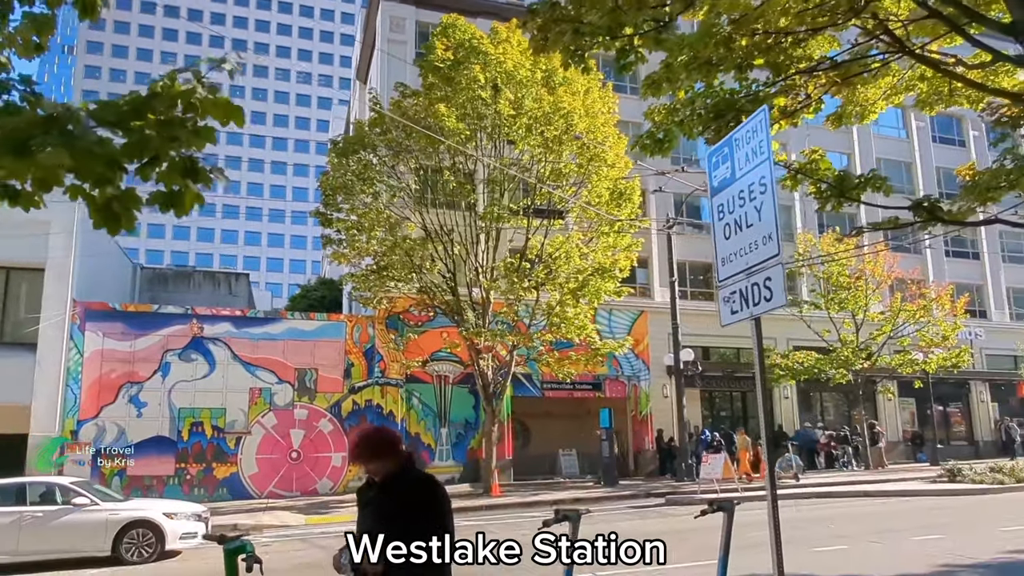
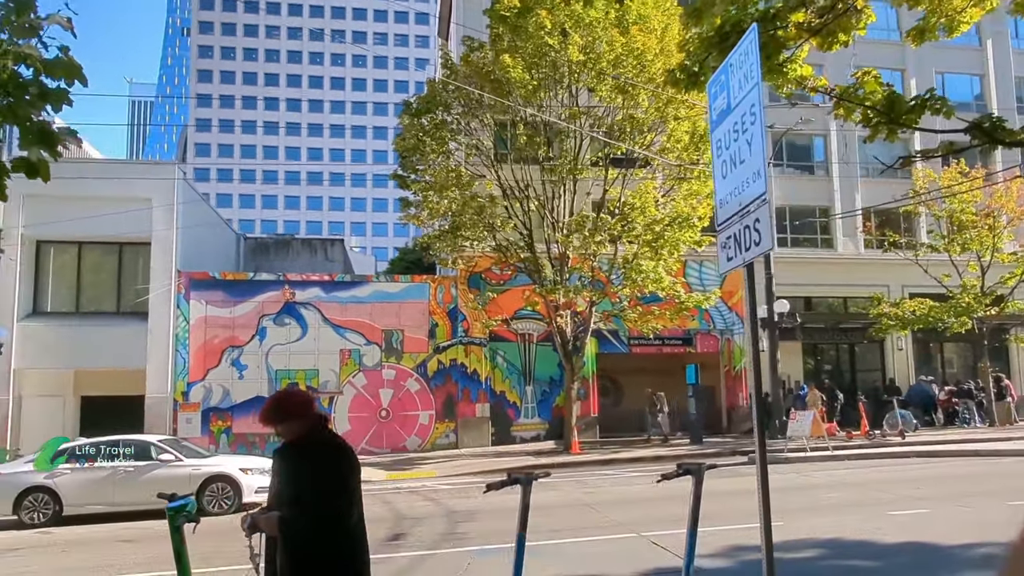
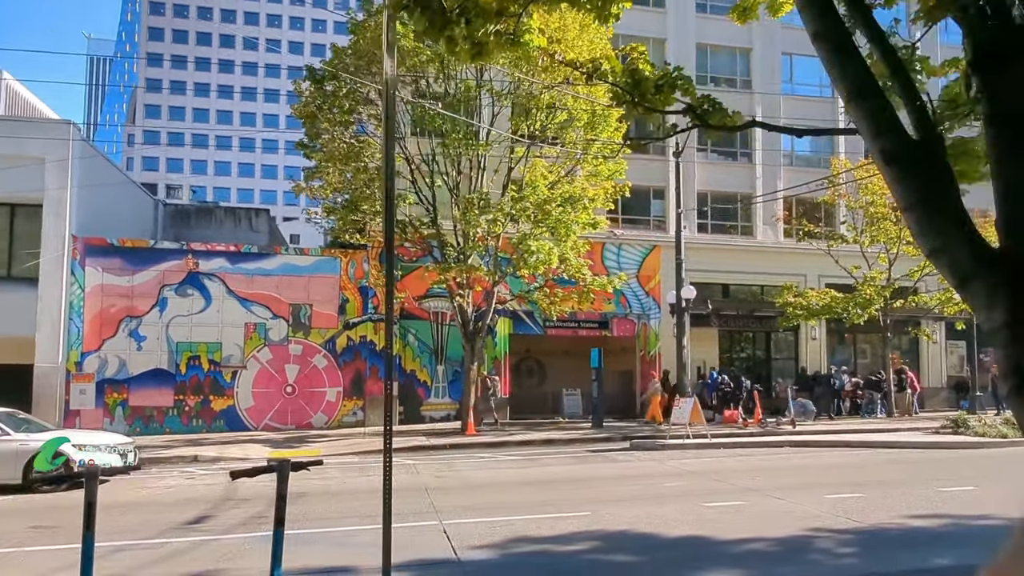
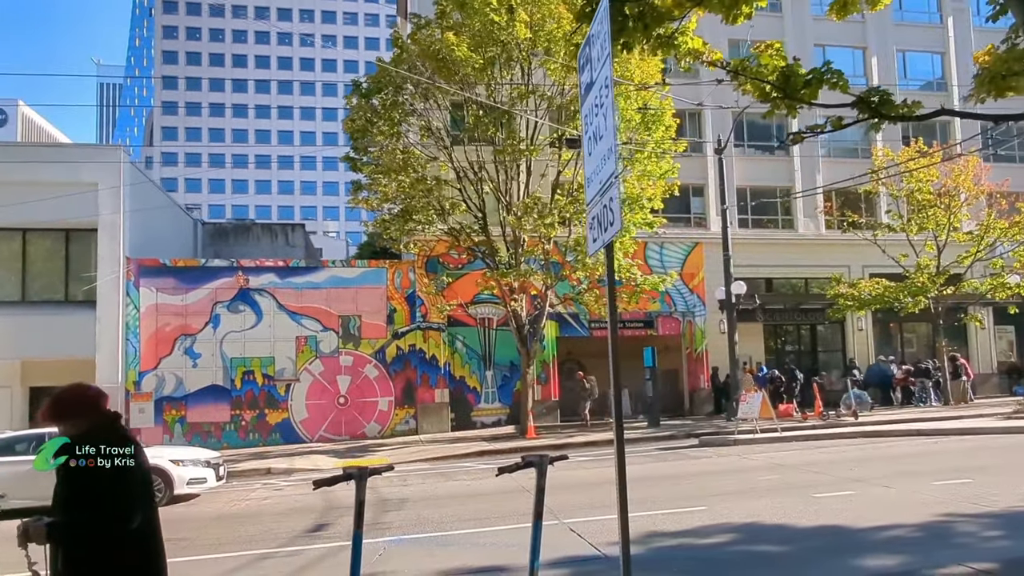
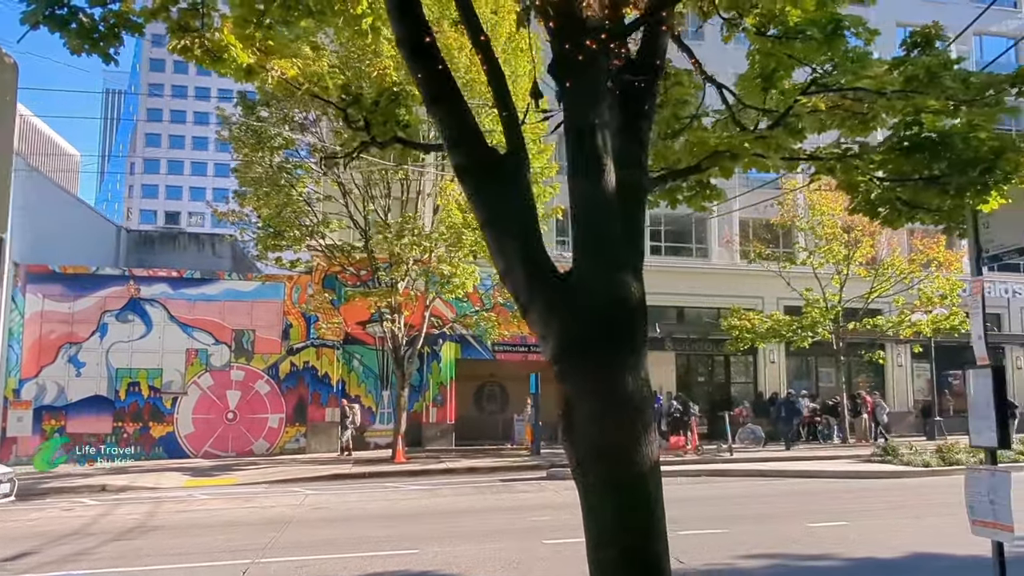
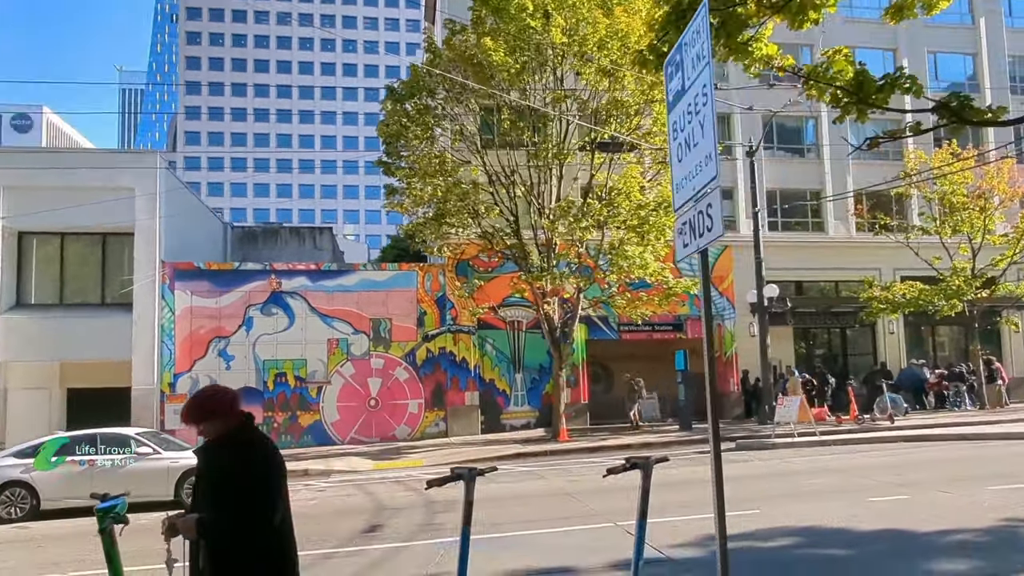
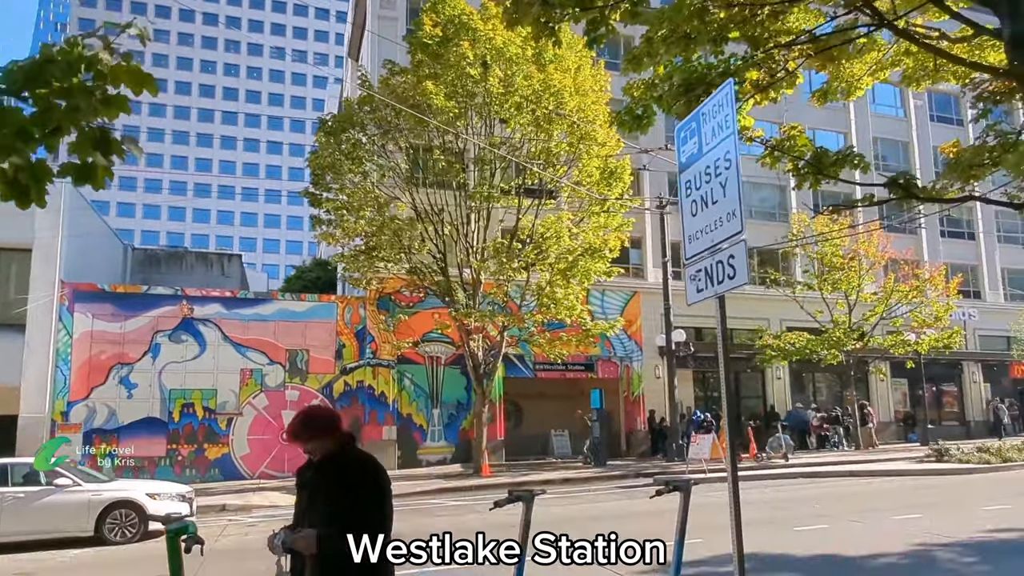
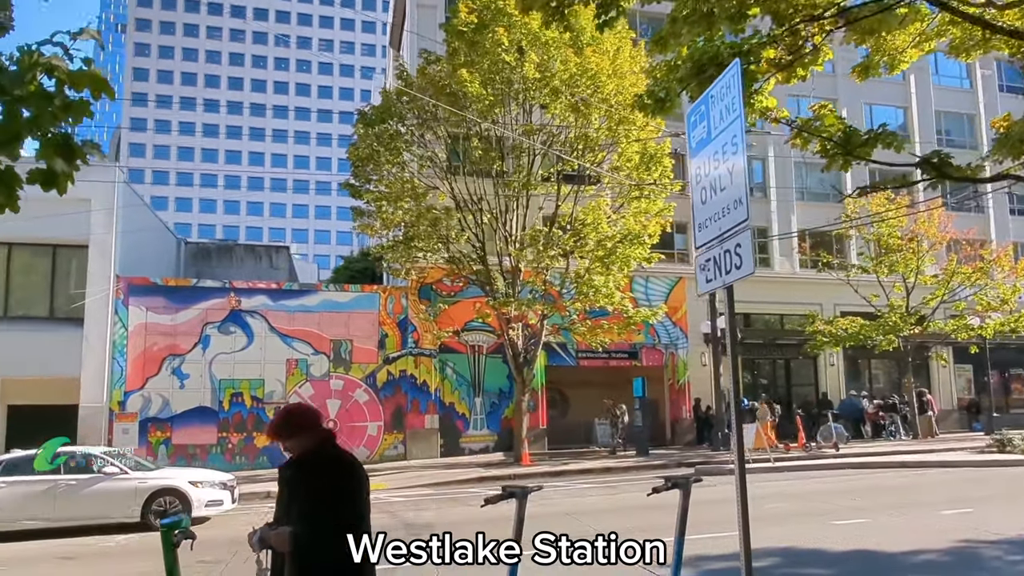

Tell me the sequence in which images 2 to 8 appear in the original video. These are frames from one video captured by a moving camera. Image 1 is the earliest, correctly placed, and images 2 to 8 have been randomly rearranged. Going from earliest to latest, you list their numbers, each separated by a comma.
7, 8, 2, 6, 4, 3, 5
